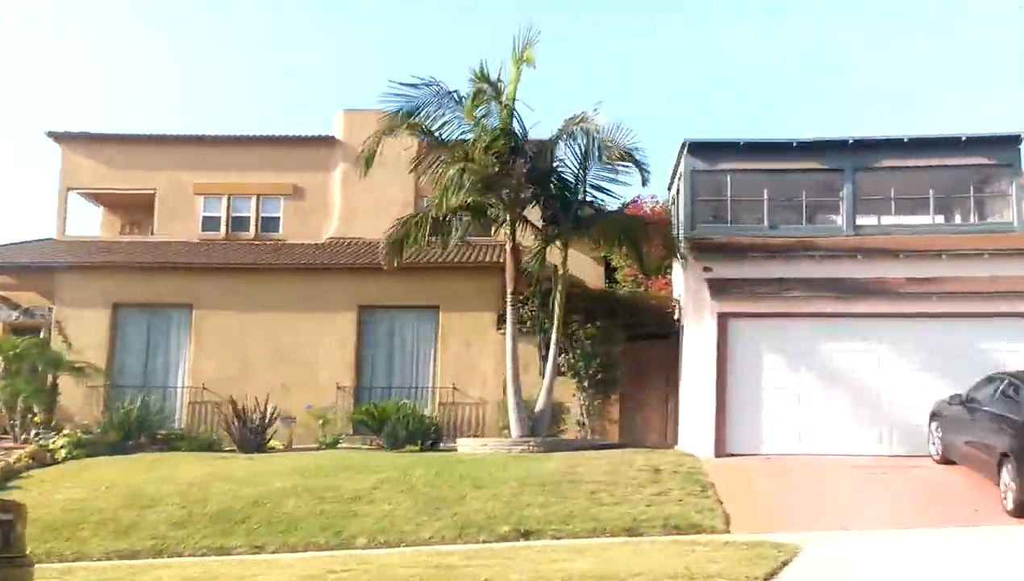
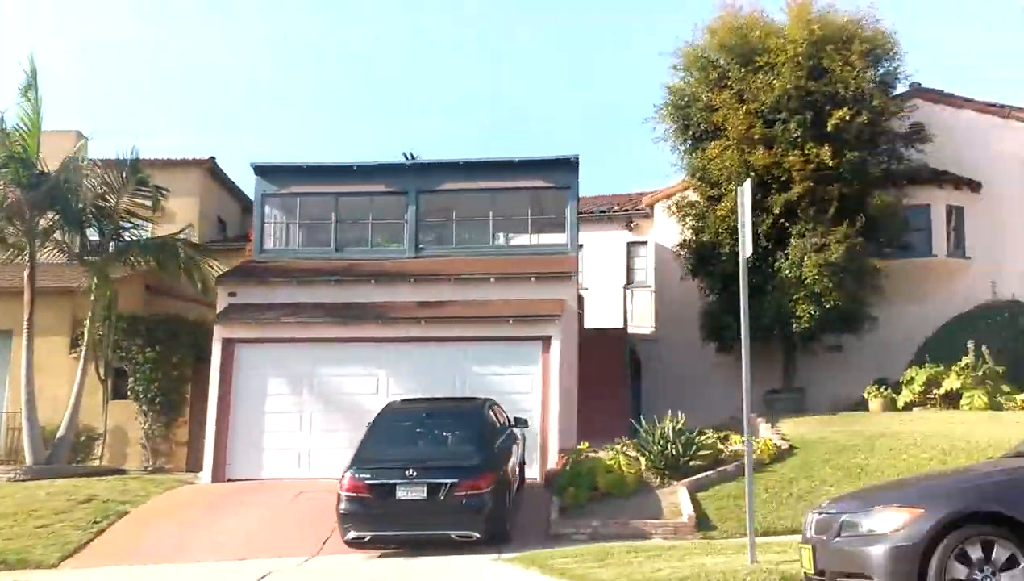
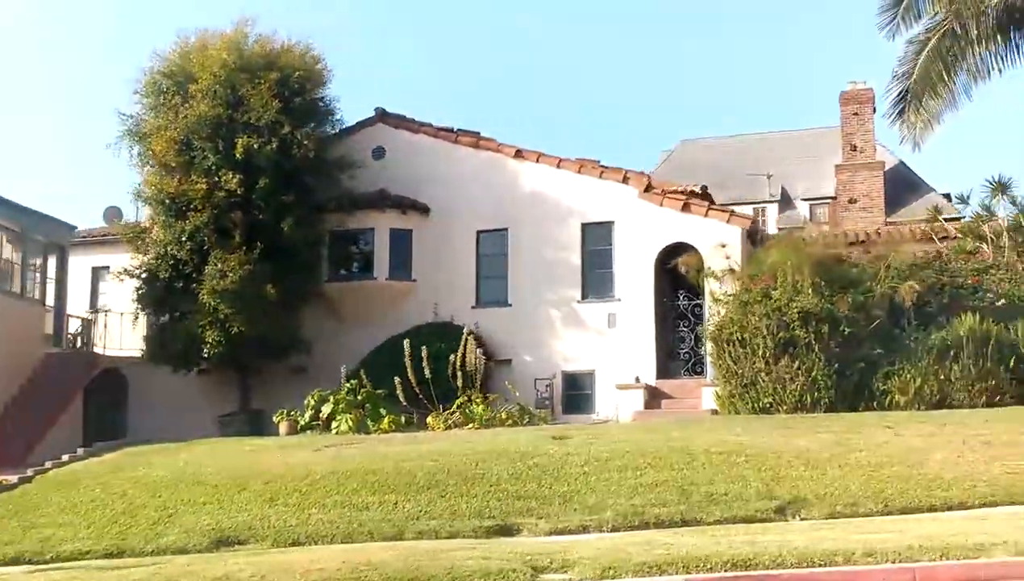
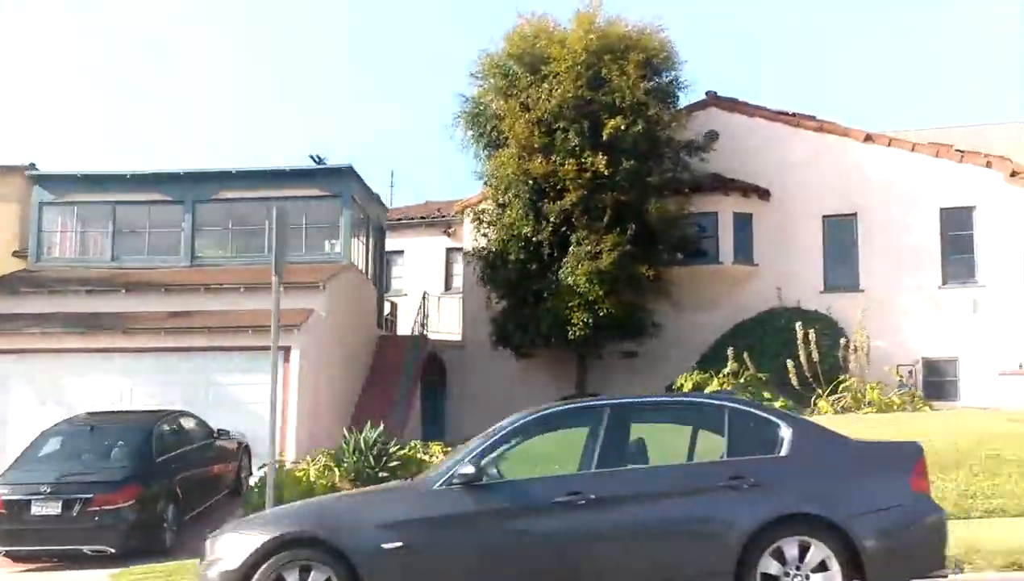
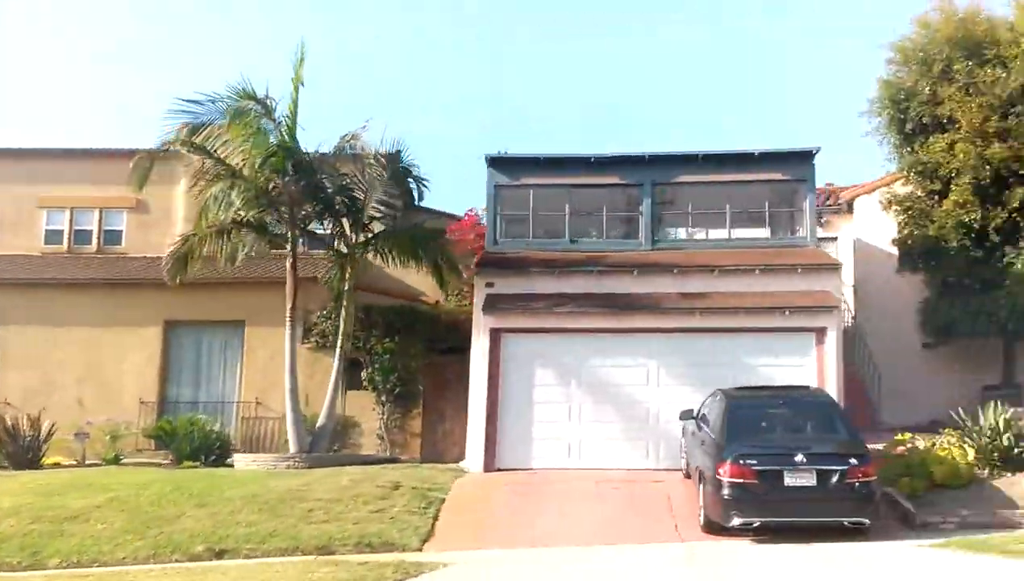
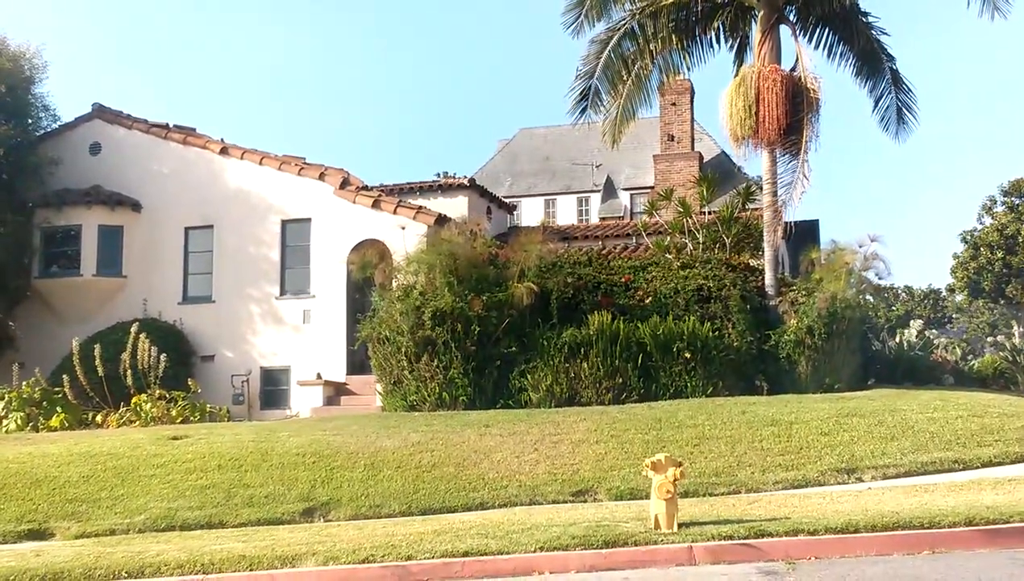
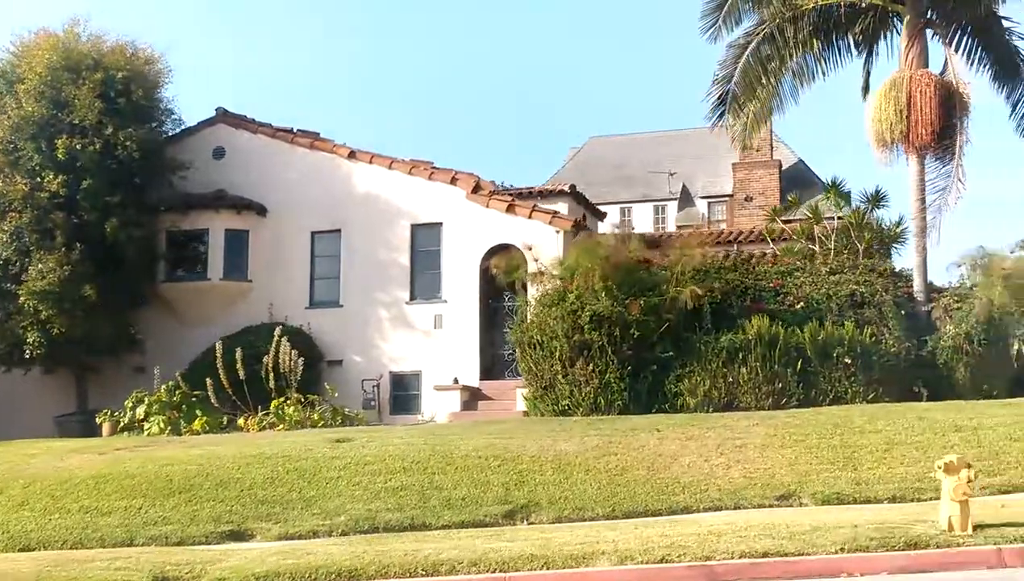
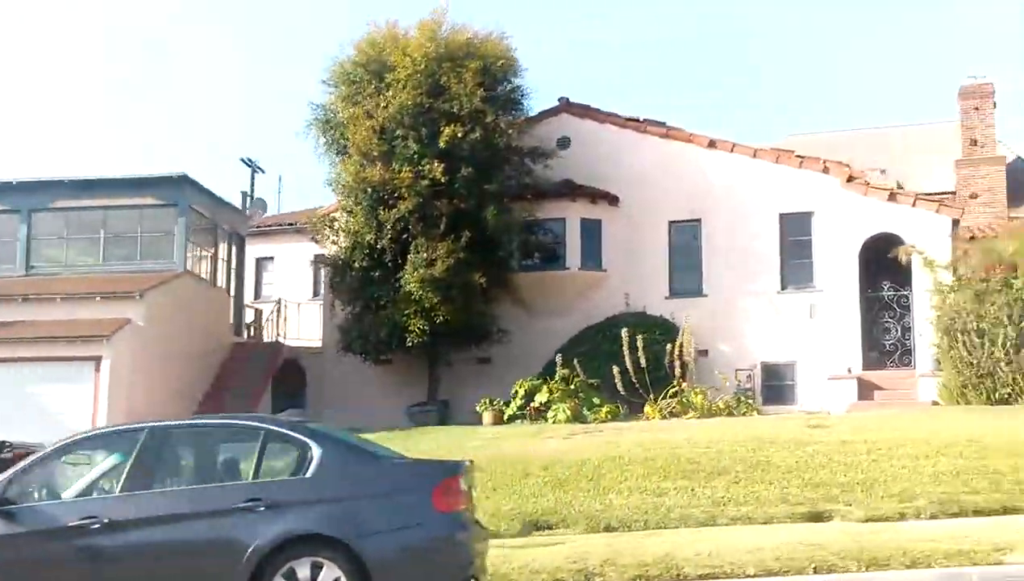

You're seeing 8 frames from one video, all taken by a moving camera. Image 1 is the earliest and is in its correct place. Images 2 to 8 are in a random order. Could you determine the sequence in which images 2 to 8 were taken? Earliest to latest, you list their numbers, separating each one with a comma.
5, 2, 4, 8, 3, 7, 6
